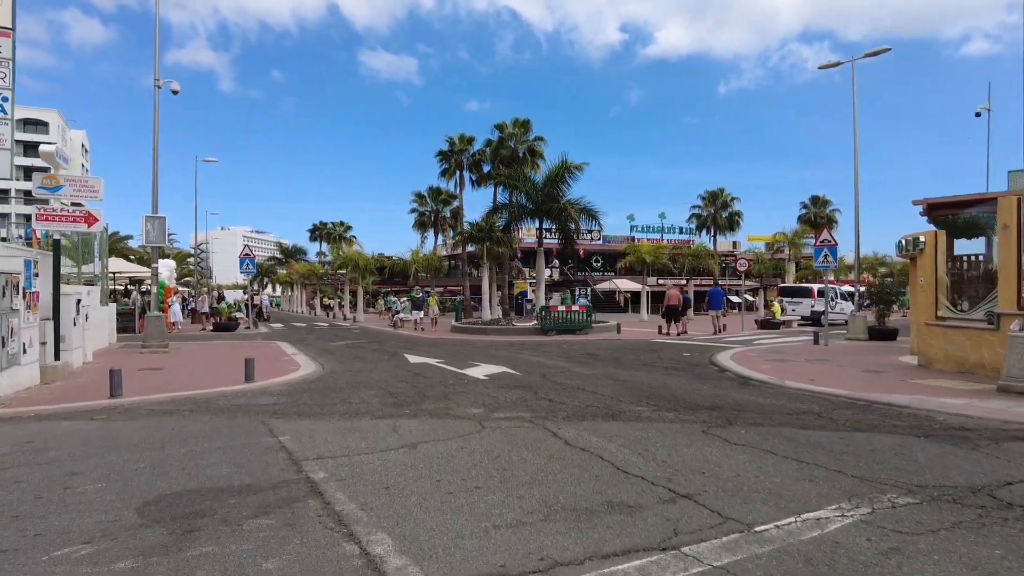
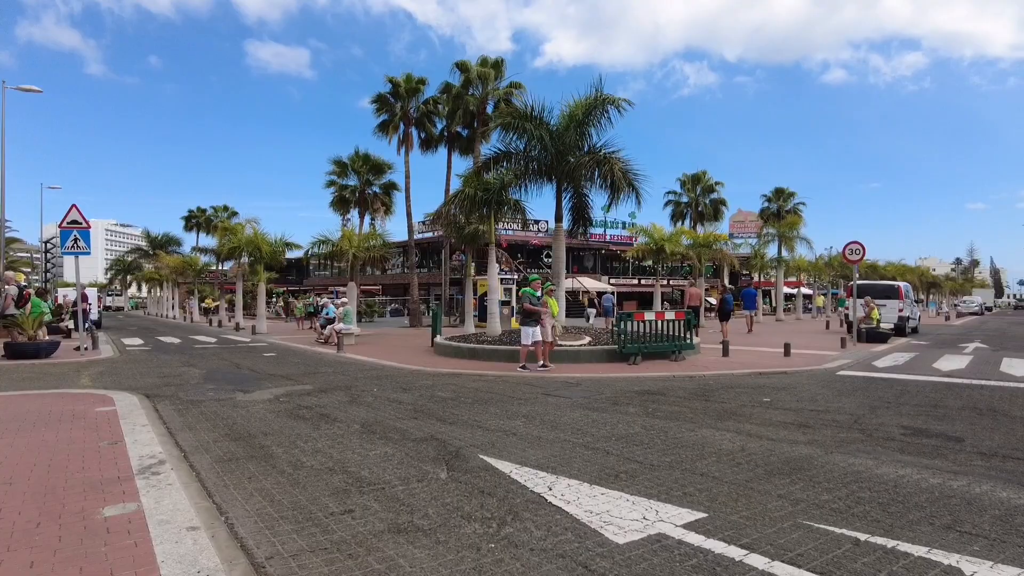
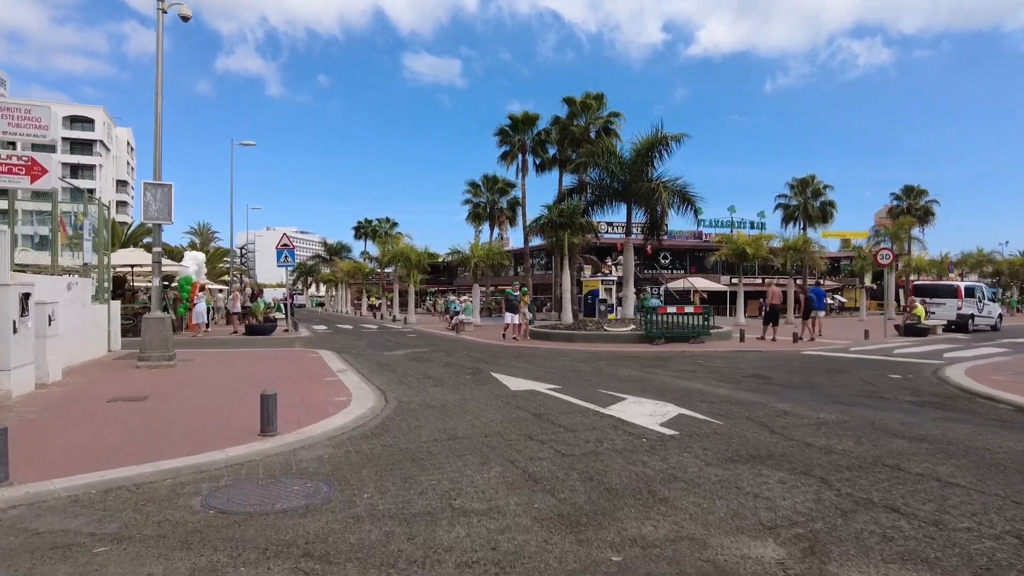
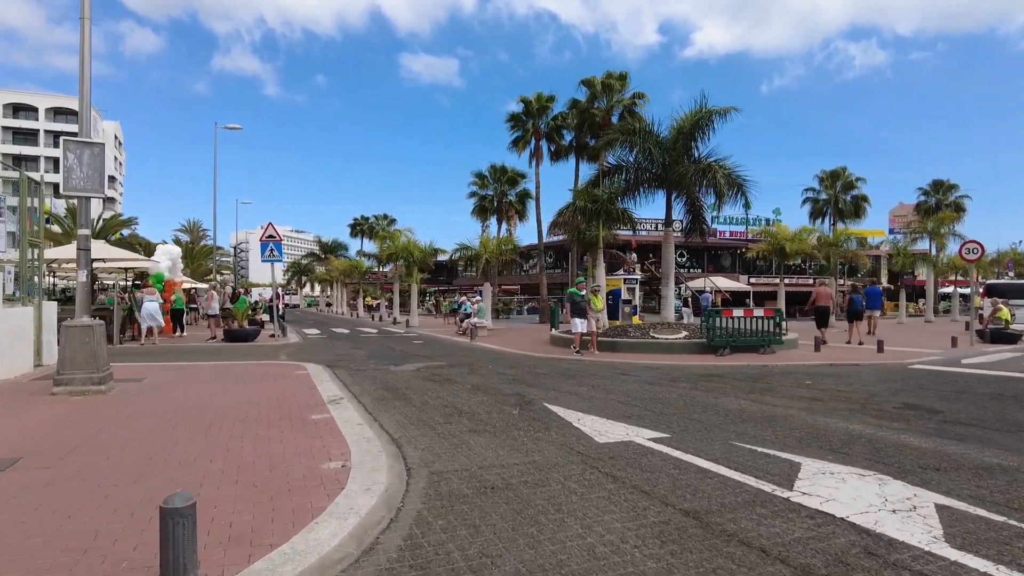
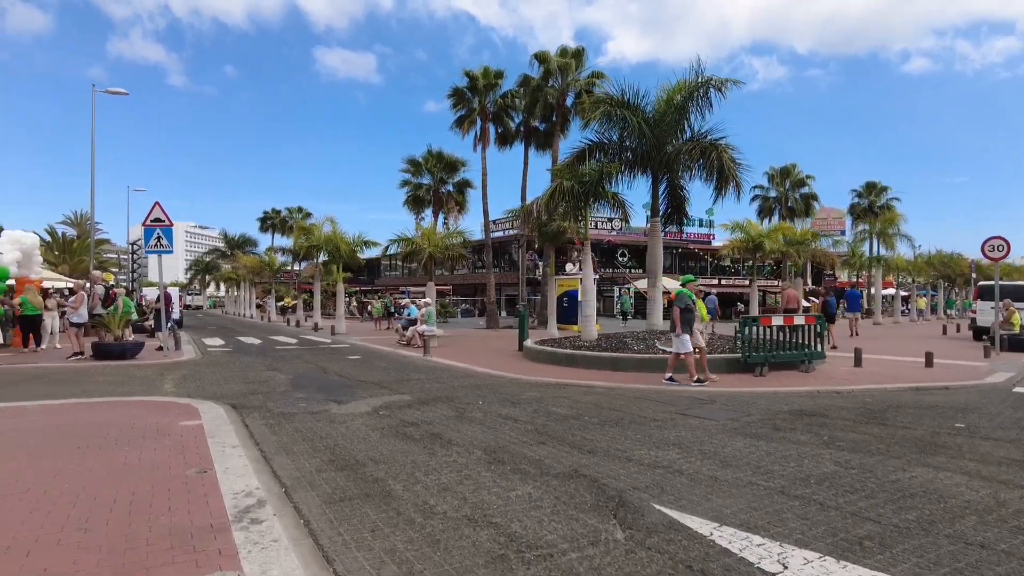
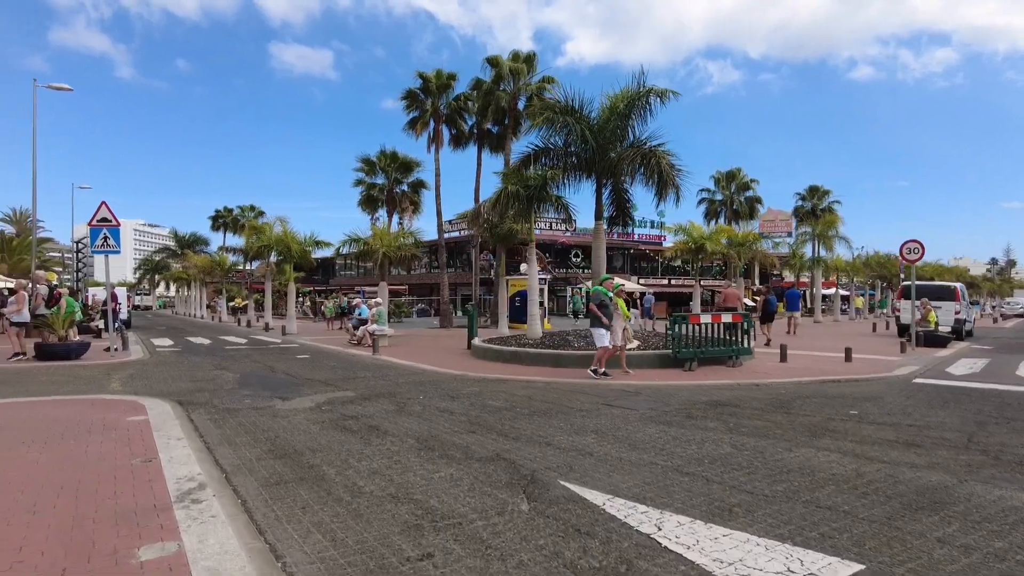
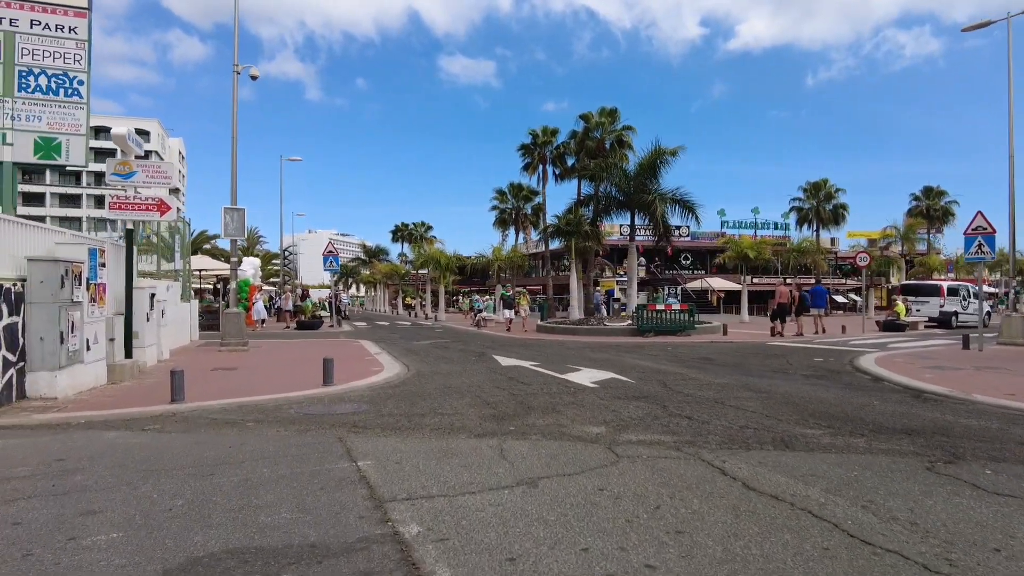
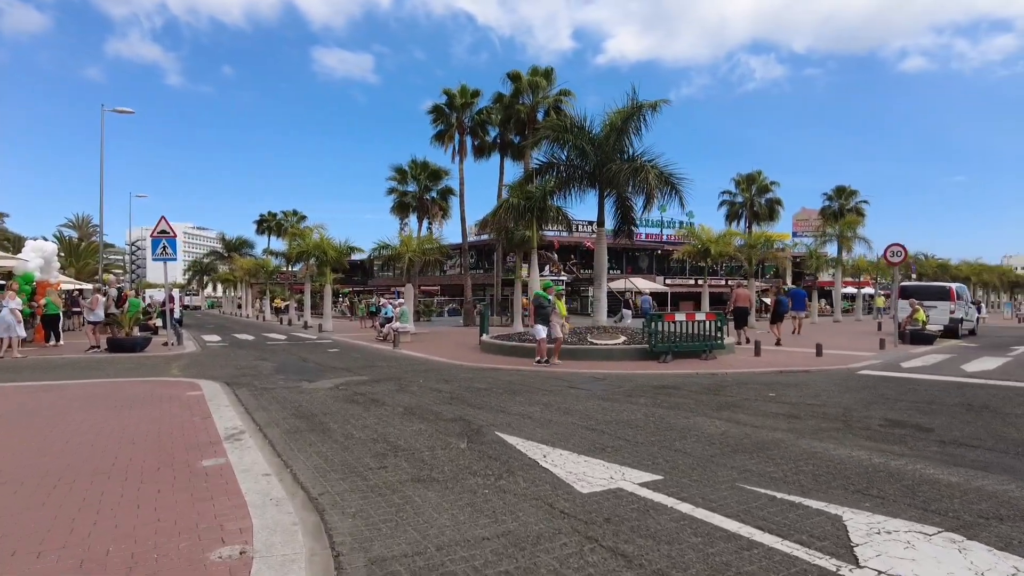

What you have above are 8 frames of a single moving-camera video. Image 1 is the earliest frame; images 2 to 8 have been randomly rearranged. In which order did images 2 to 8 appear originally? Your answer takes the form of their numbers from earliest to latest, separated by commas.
7, 3, 4, 8, 2, 6, 5
